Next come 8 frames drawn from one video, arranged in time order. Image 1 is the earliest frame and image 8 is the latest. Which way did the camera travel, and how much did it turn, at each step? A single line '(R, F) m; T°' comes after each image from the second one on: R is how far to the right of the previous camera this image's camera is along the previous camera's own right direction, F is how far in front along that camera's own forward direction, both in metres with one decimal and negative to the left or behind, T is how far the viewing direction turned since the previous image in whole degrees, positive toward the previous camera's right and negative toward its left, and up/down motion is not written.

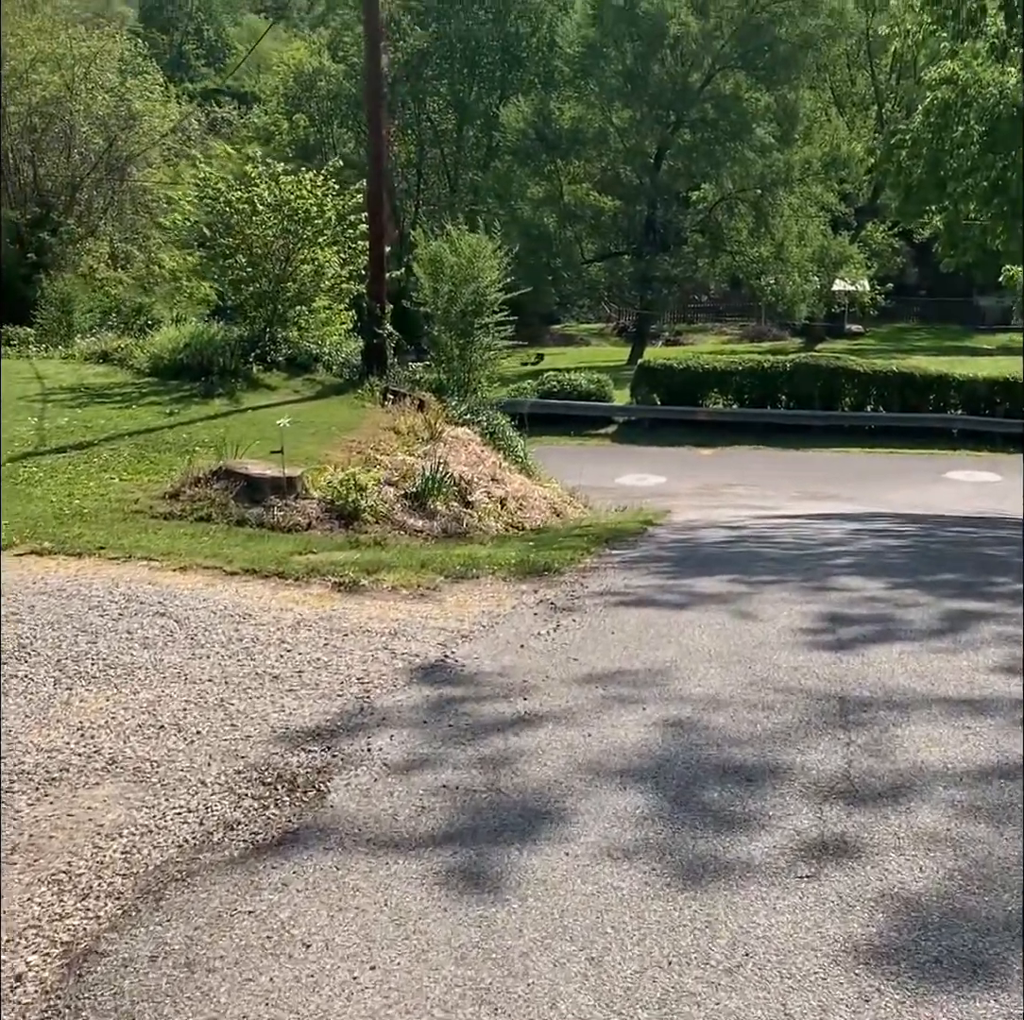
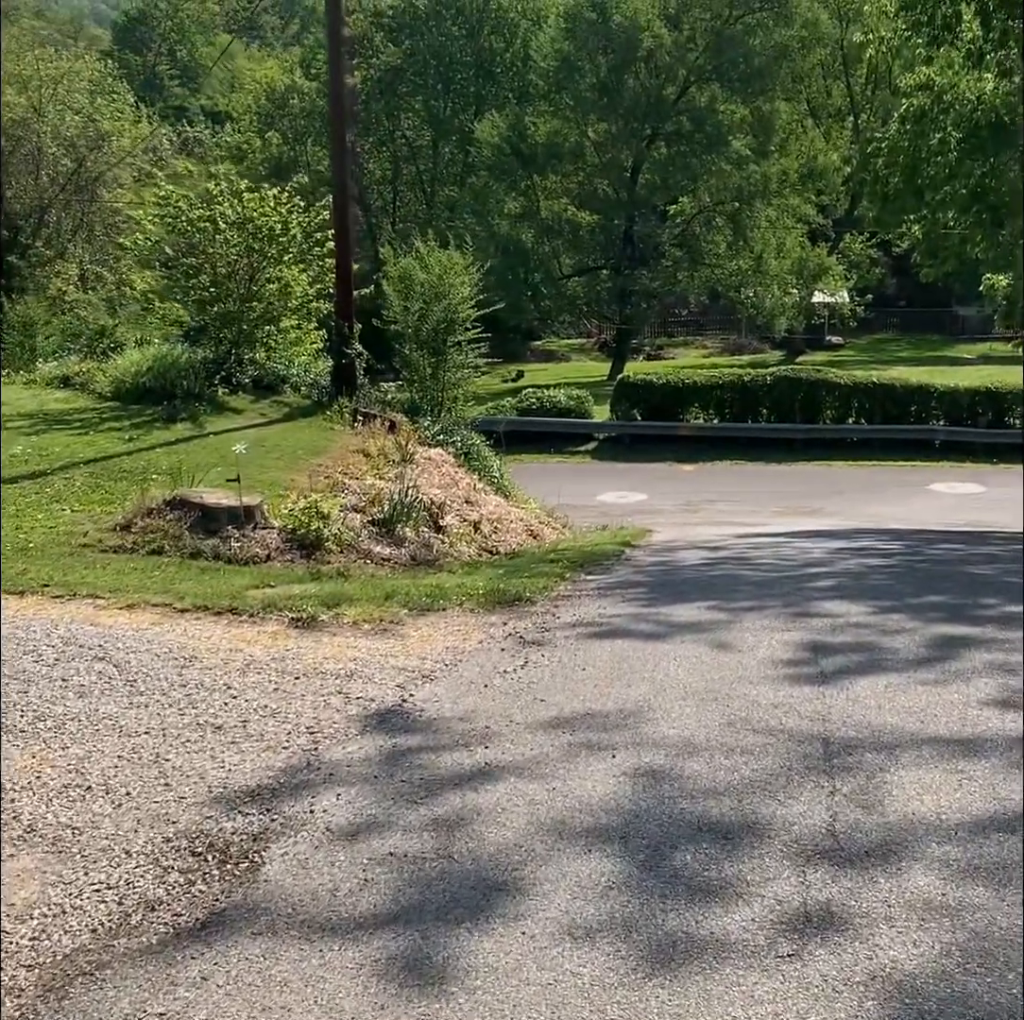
(+0.1, +0.4) m; +1°
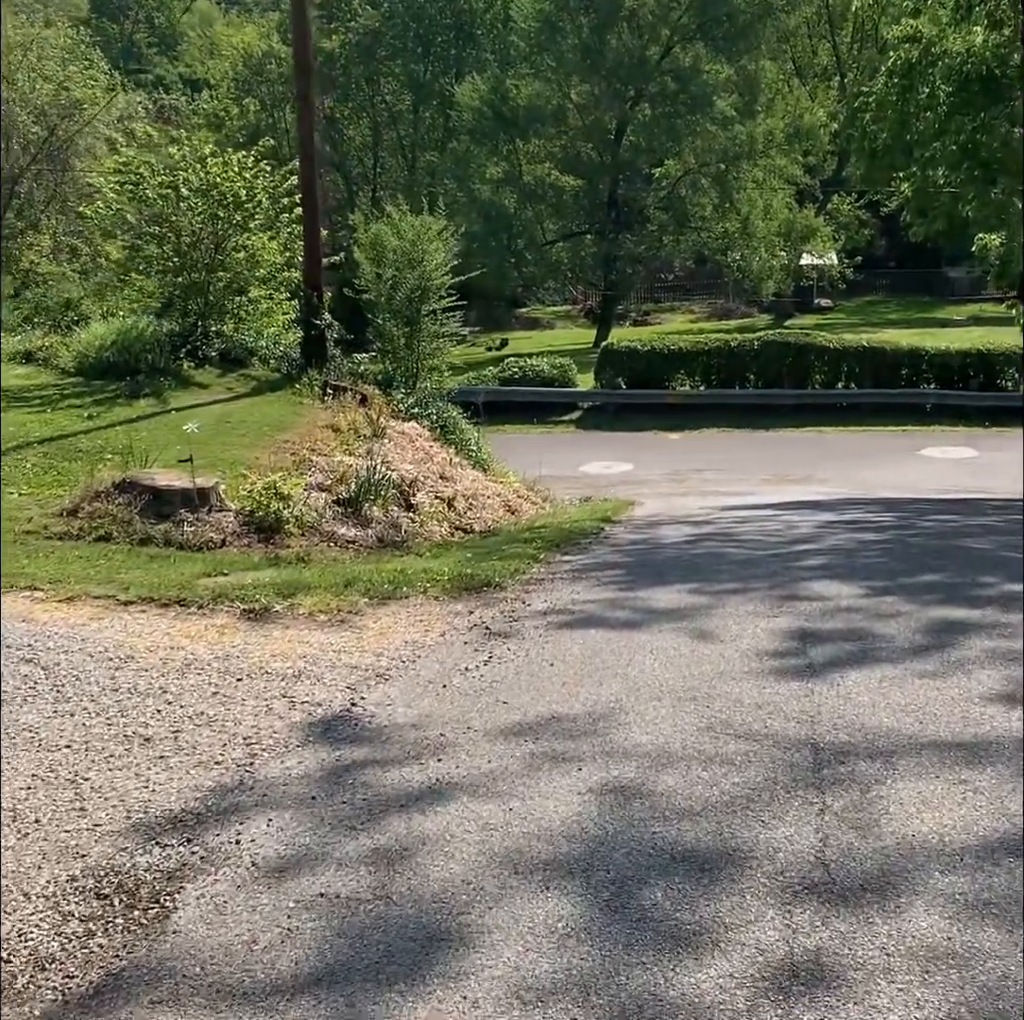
(+0.1, +0.5) m; 0°
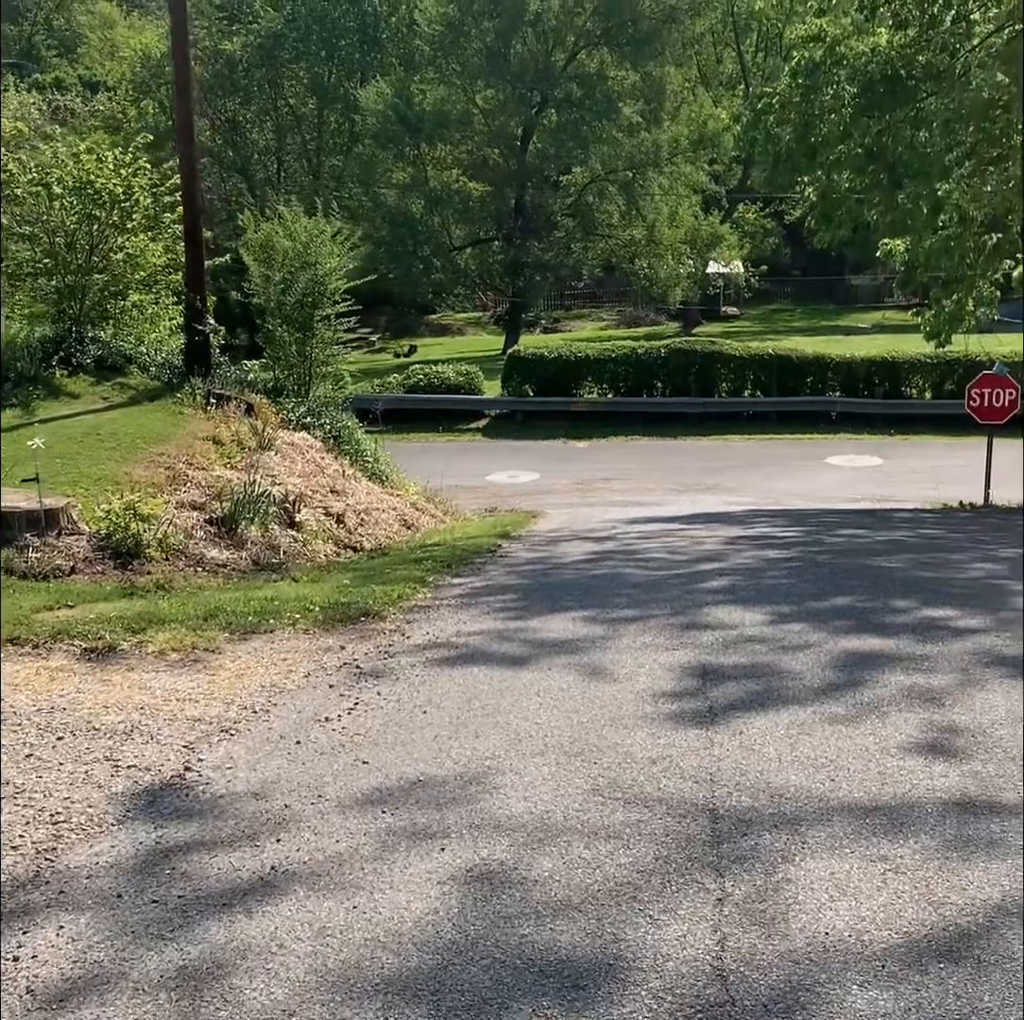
(+0.2, +0.6) m; +4°
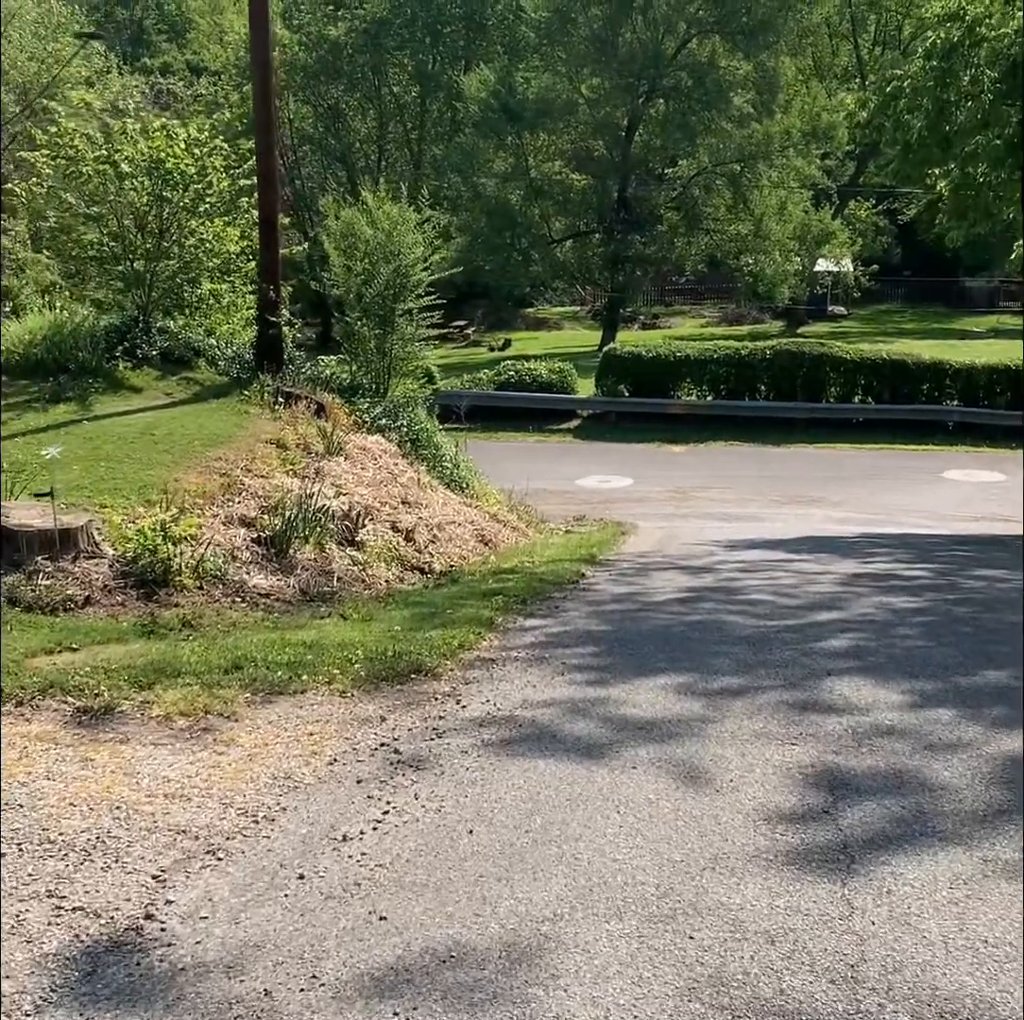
(0.0, +1.1) m; -5°
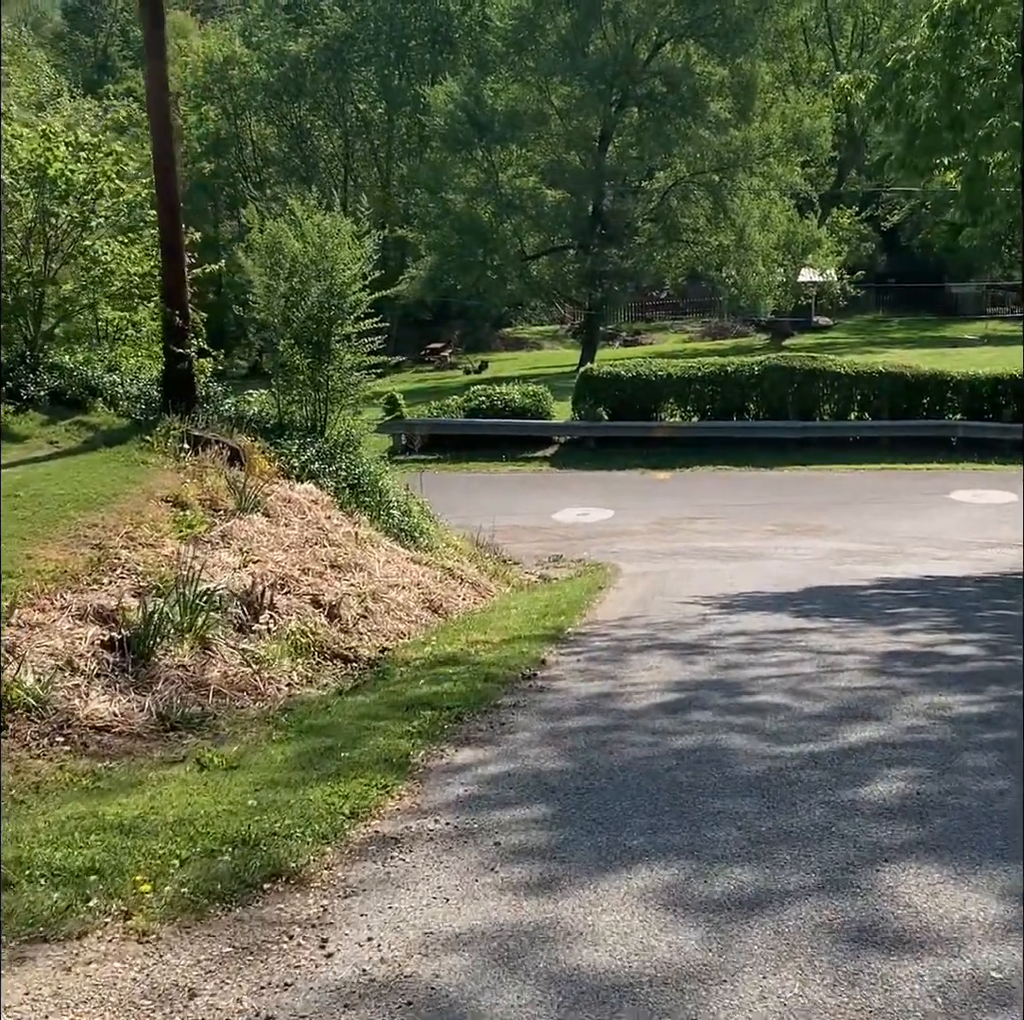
(+0.3, +1.8) m; +1°
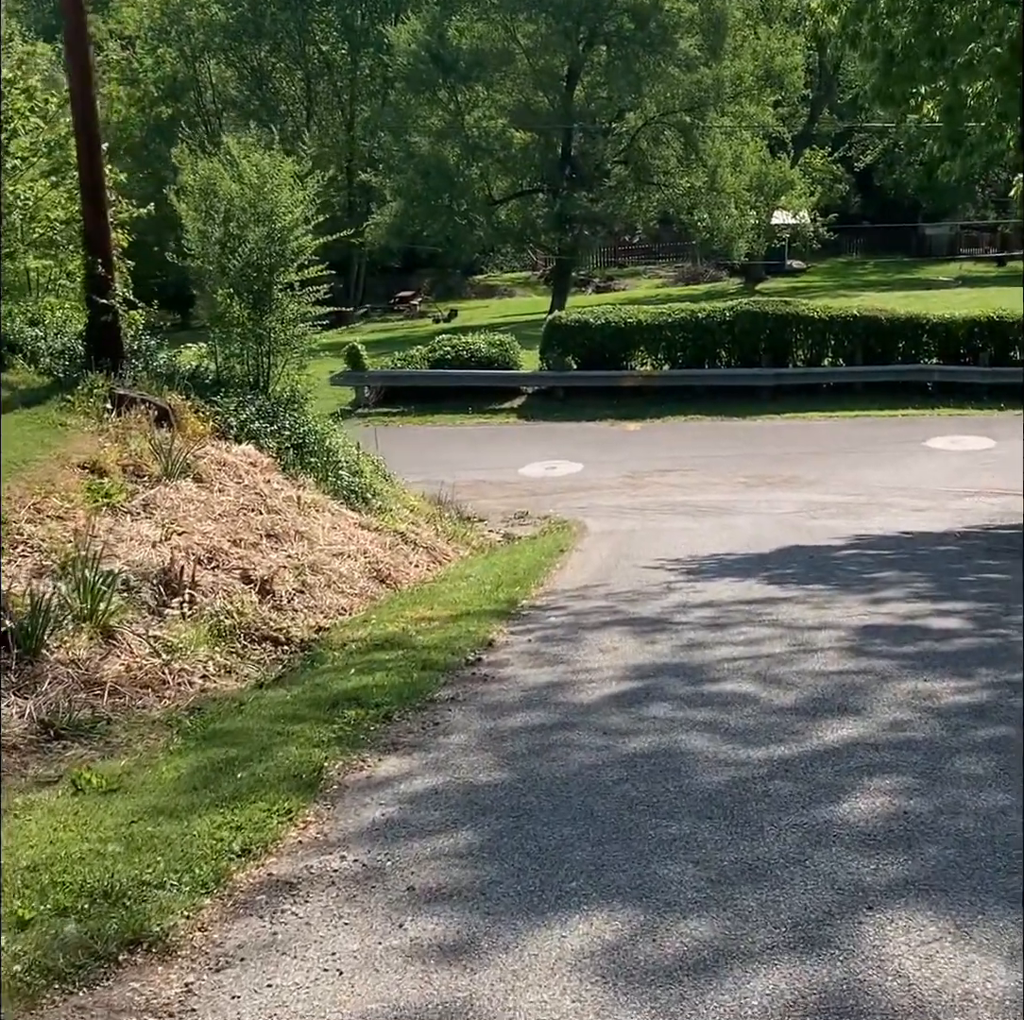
(+0.2, +0.7) m; +1°
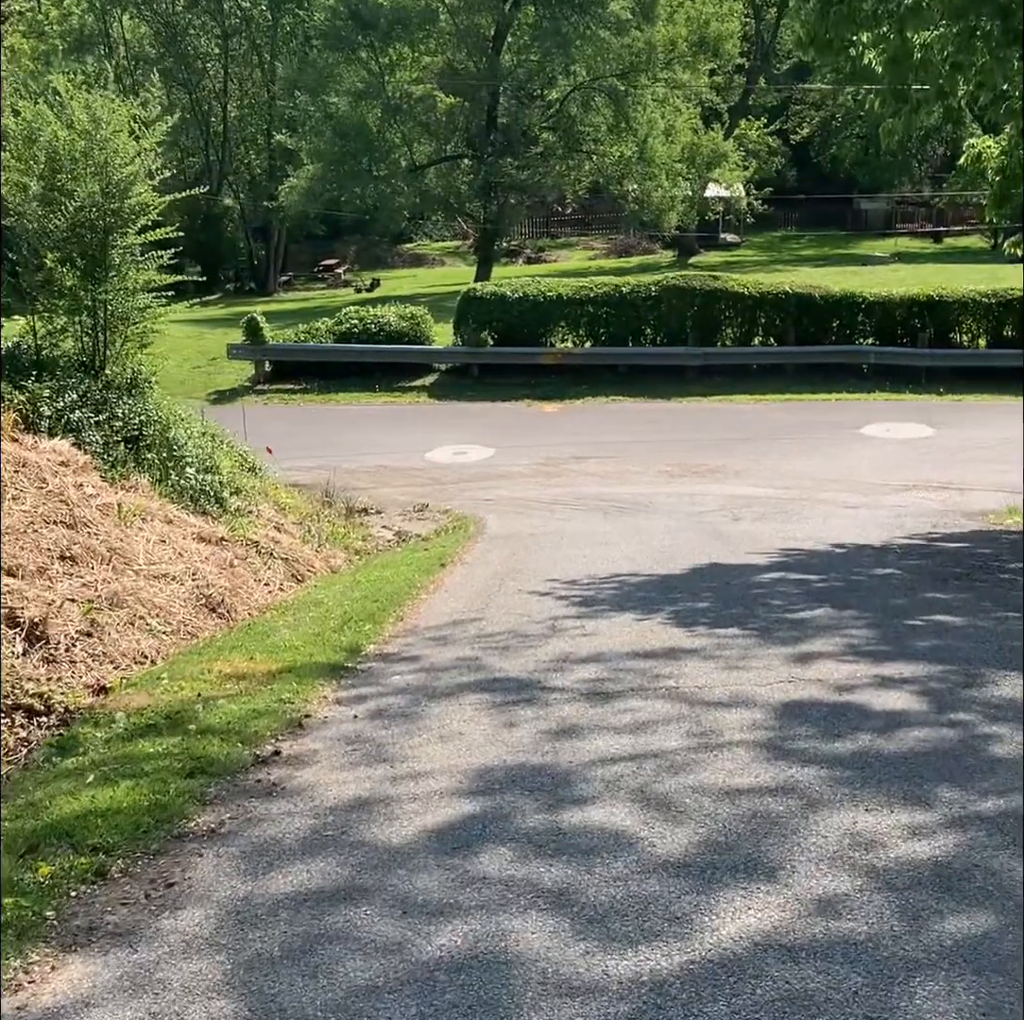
(+0.5, +1.5) m; +3°
